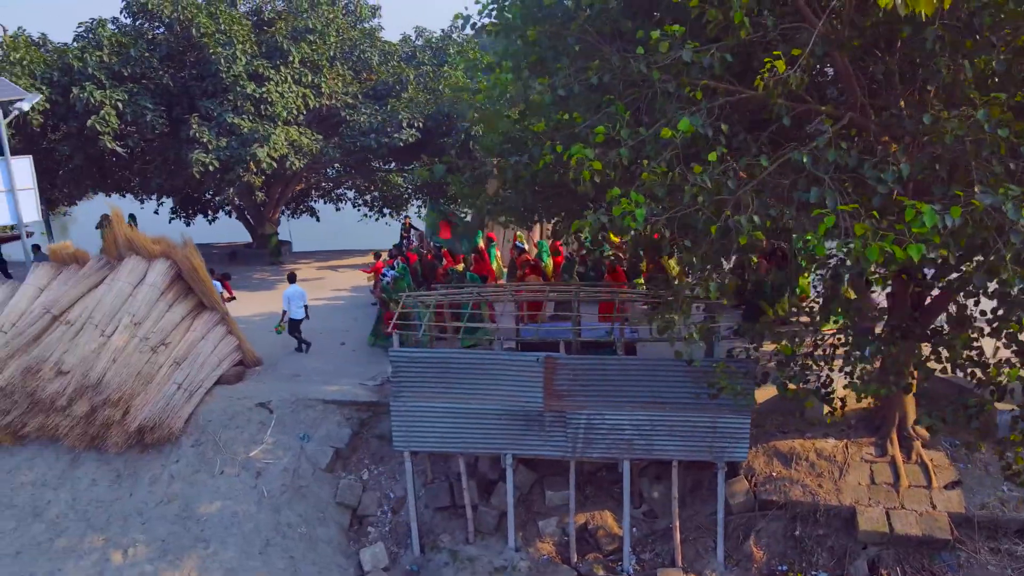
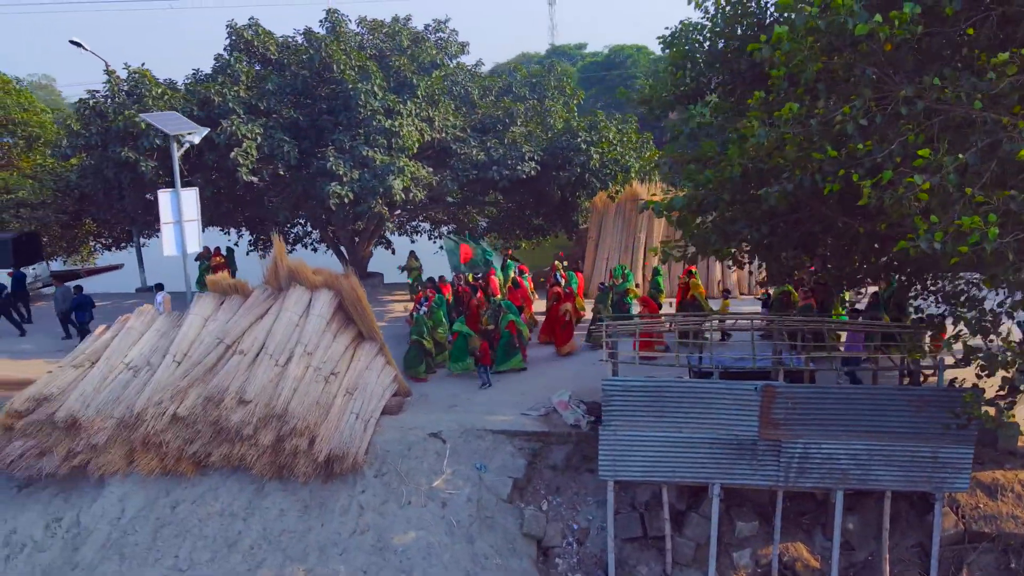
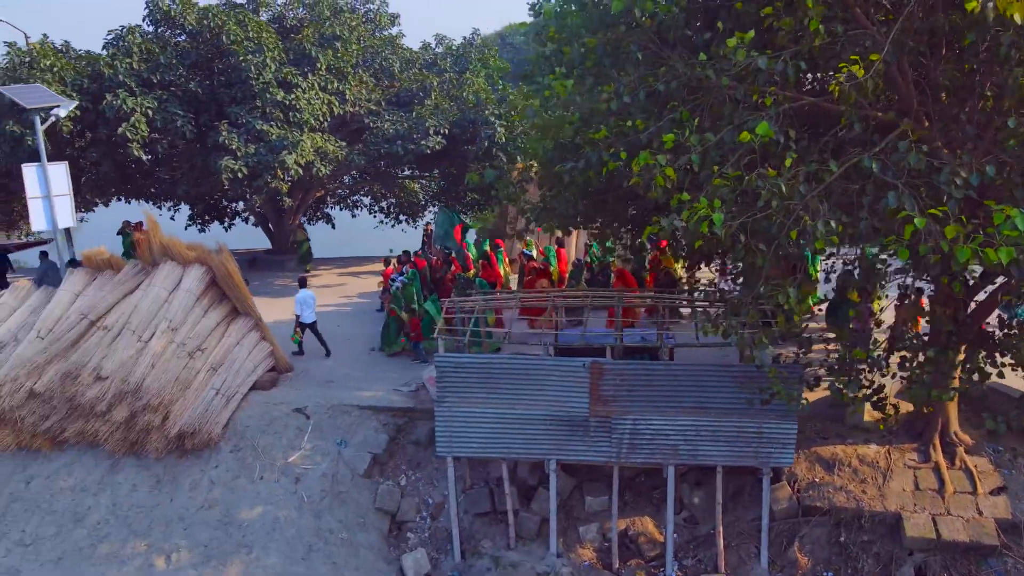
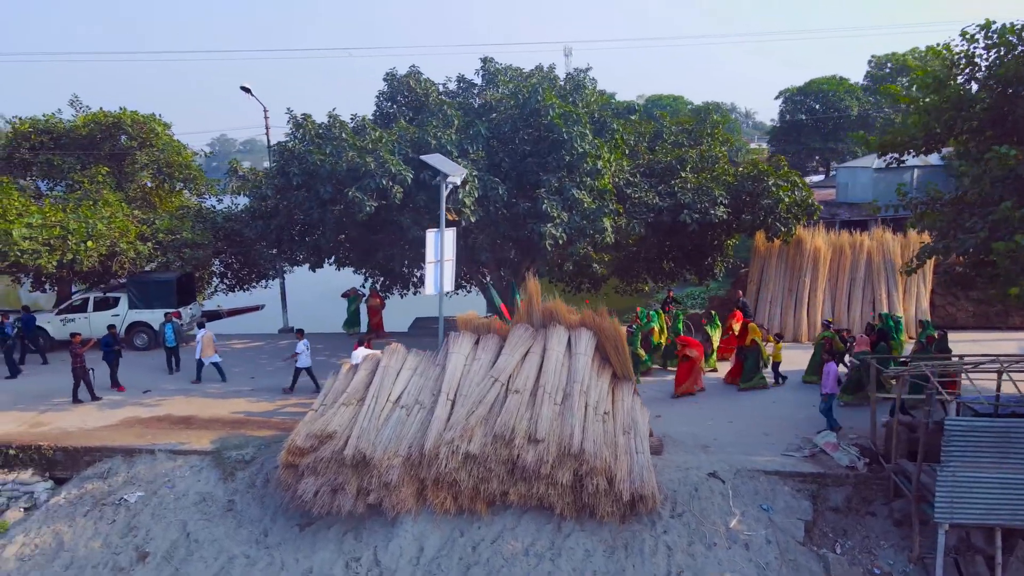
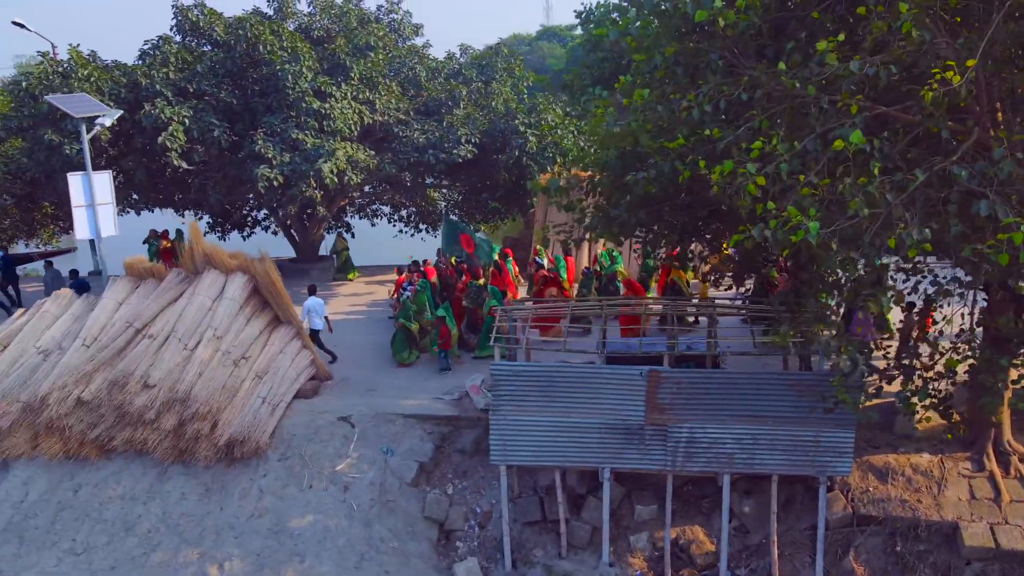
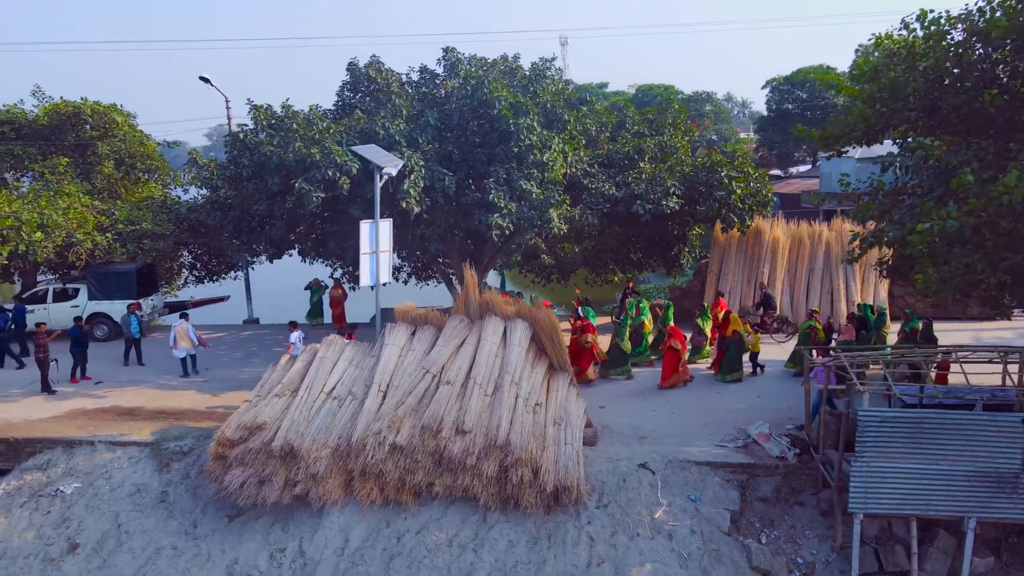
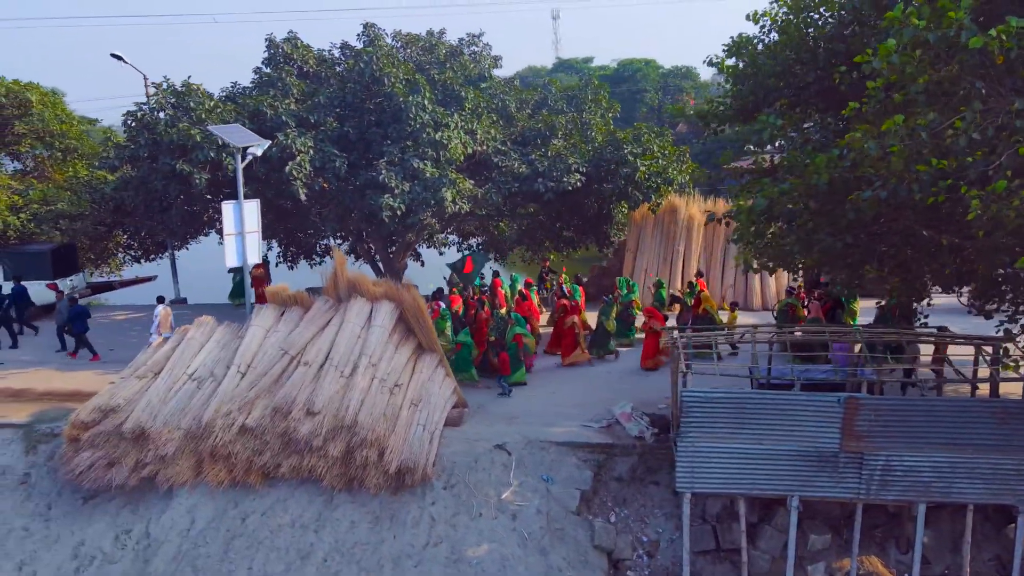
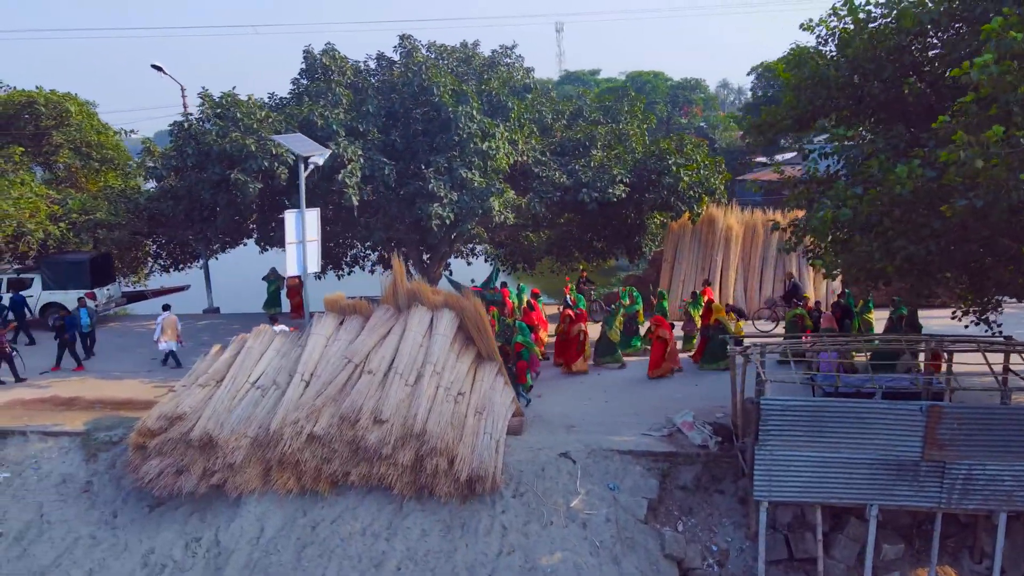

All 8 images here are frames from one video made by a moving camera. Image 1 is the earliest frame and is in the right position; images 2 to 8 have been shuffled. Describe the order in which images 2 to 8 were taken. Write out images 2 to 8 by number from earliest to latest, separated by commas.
3, 5, 2, 7, 8, 6, 4
